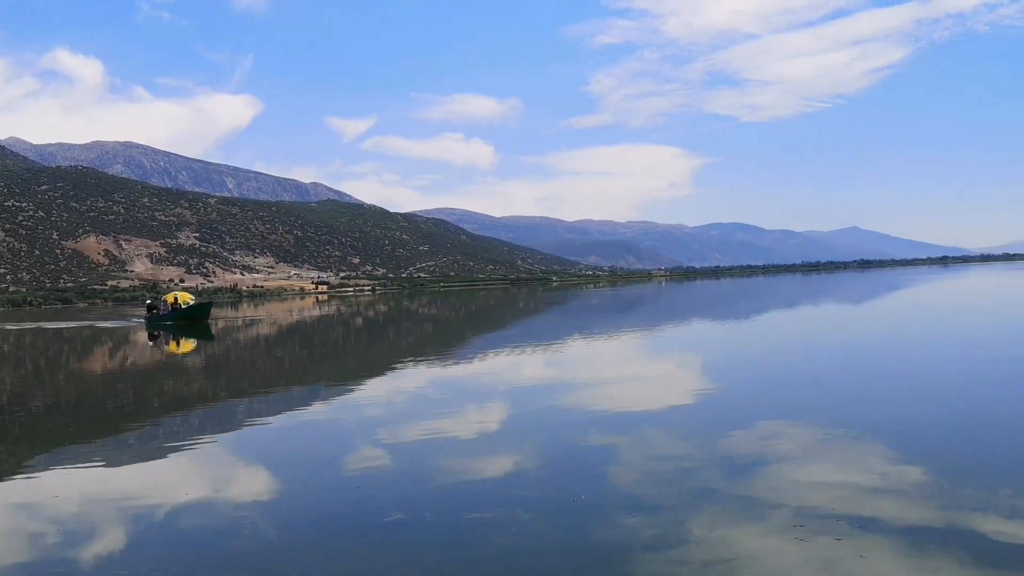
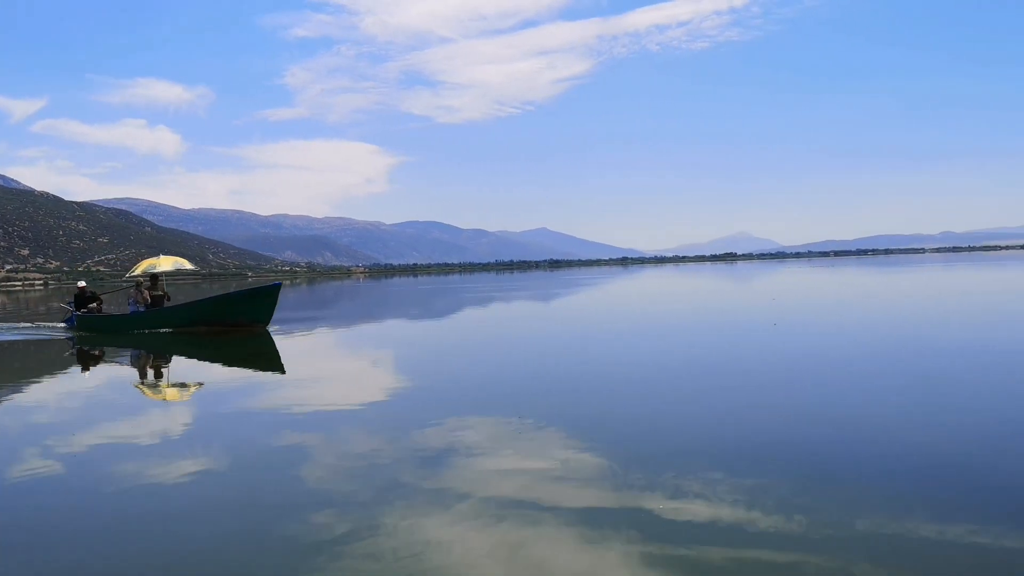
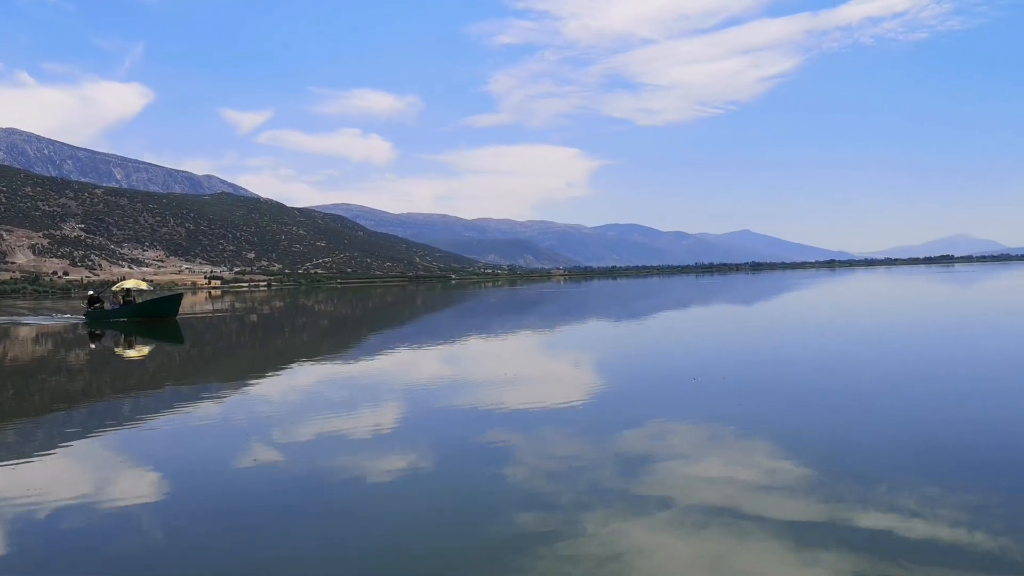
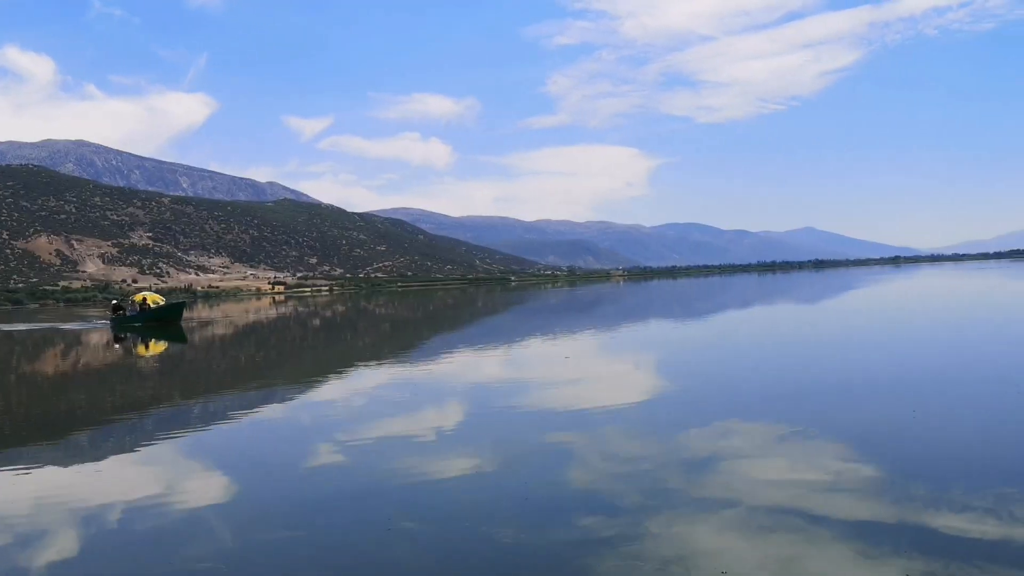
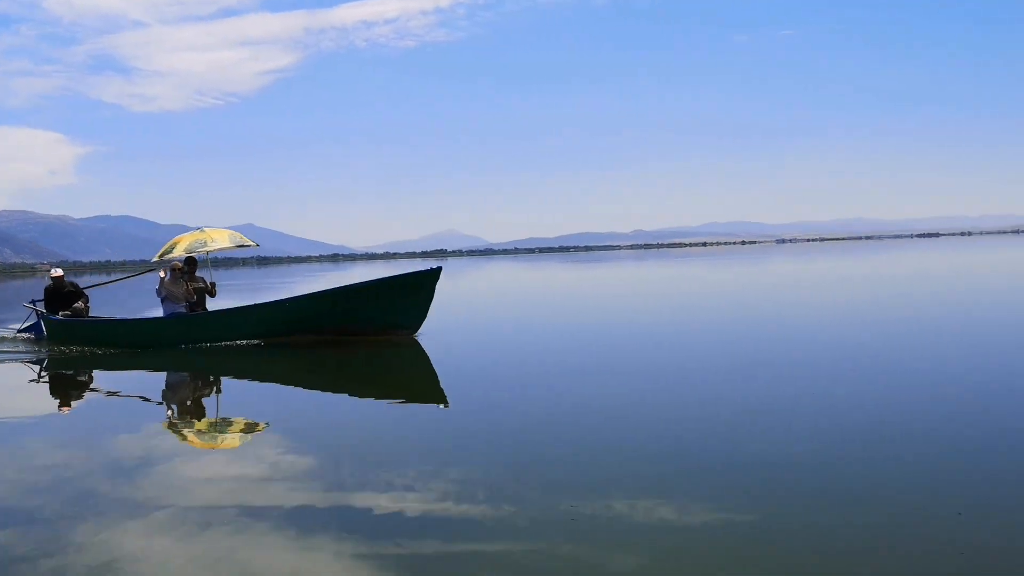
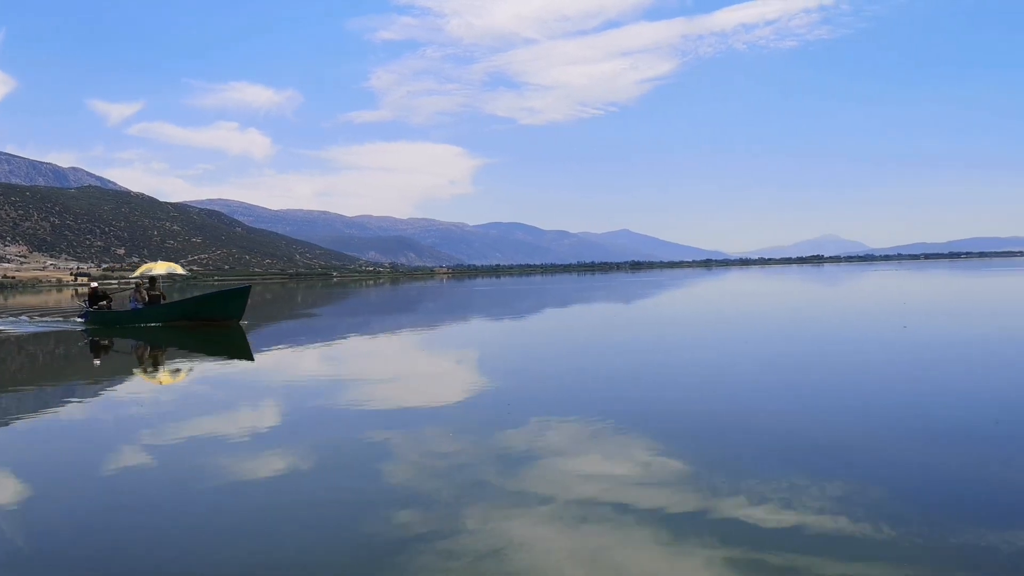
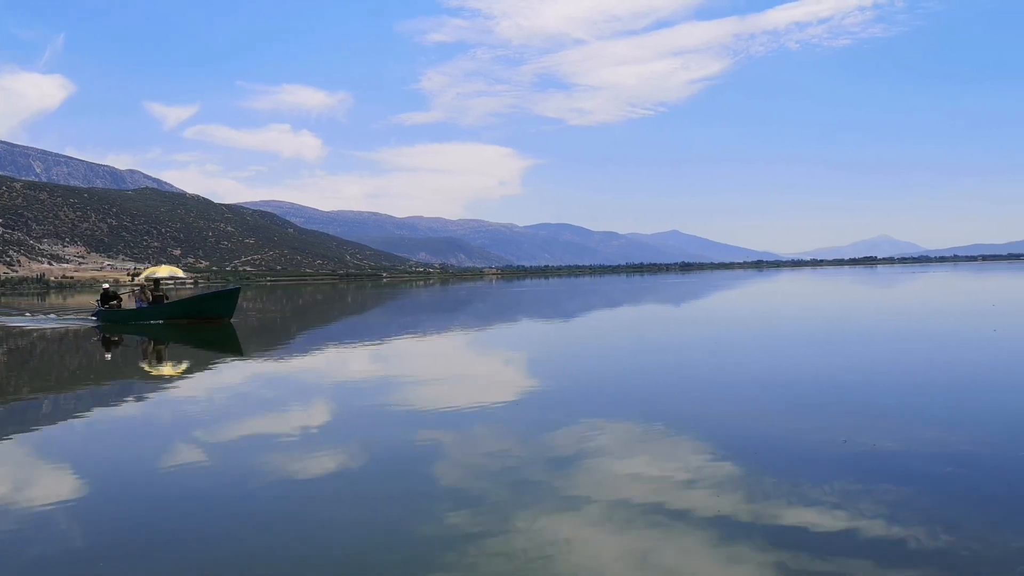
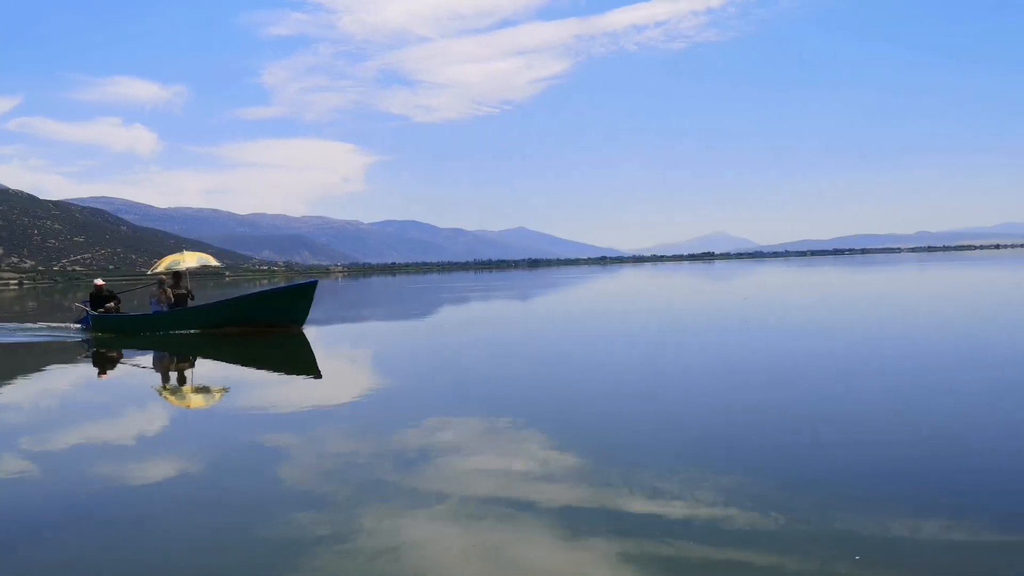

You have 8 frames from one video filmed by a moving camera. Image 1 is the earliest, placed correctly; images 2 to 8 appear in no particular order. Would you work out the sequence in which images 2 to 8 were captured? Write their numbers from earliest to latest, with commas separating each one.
4, 3, 7, 6, 2, 8, 5
